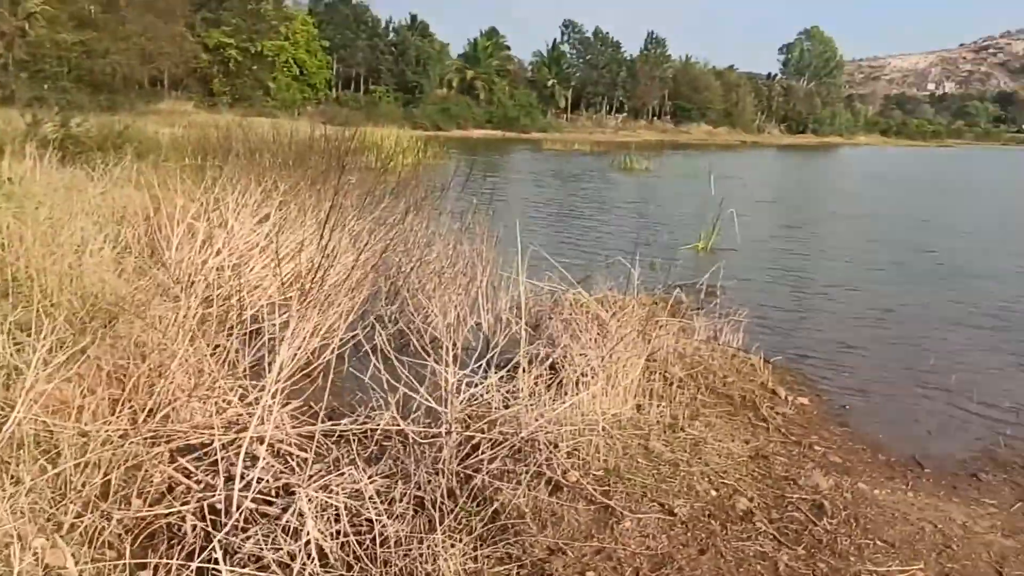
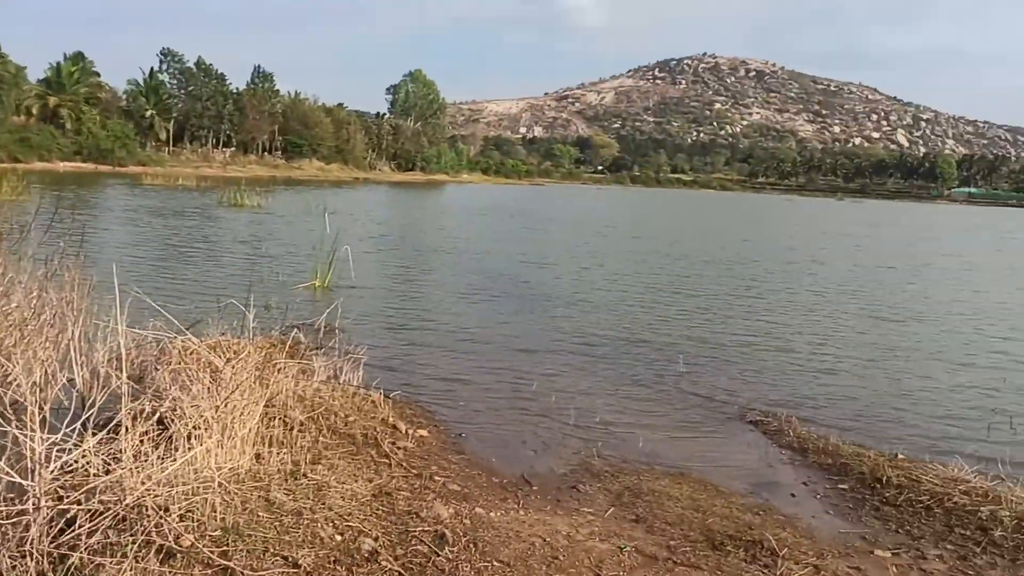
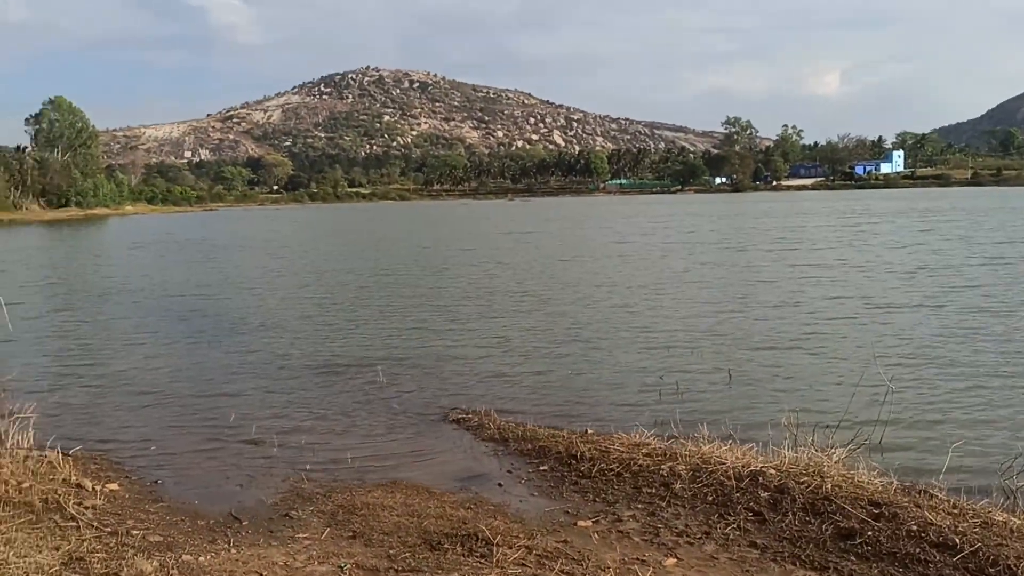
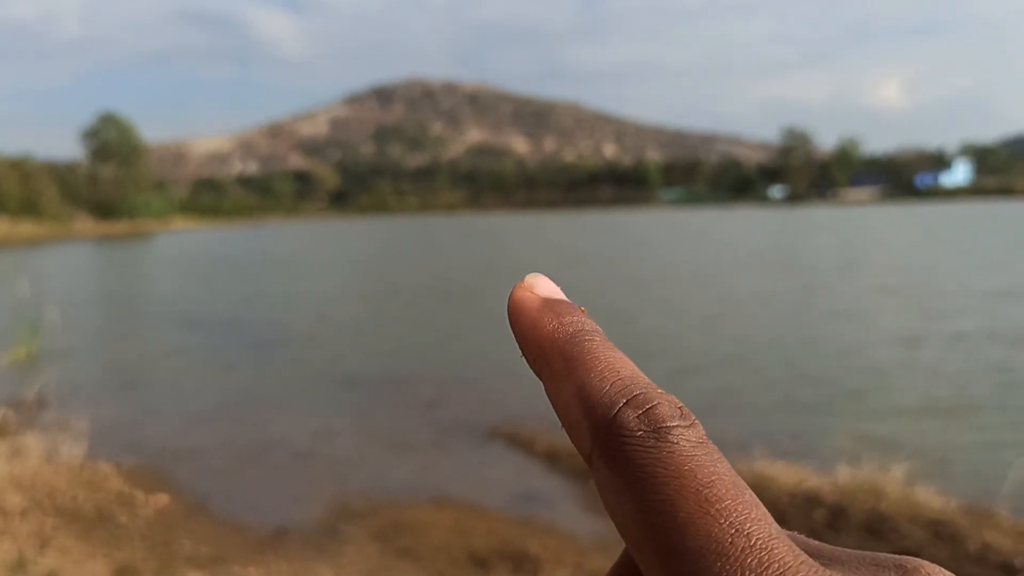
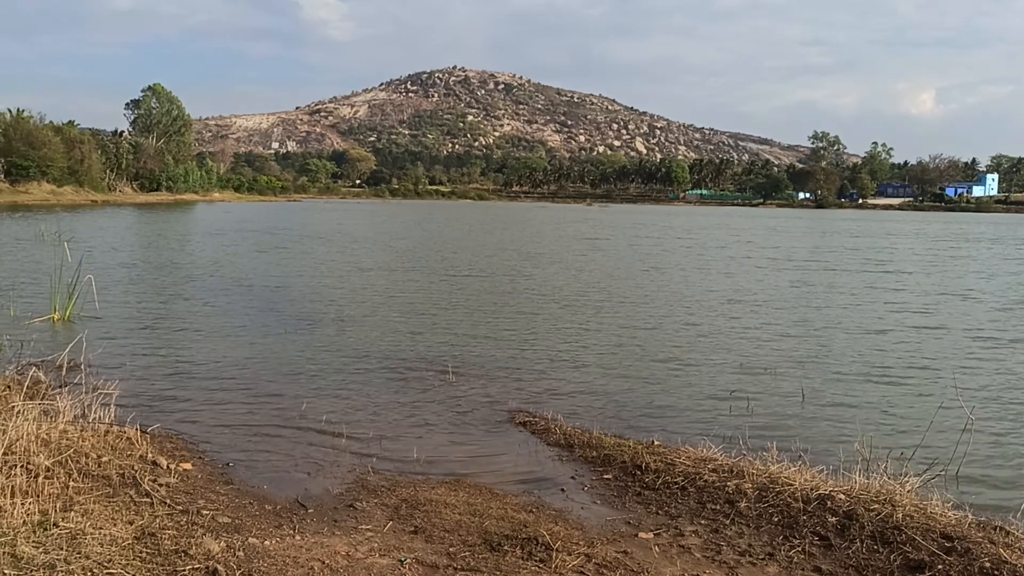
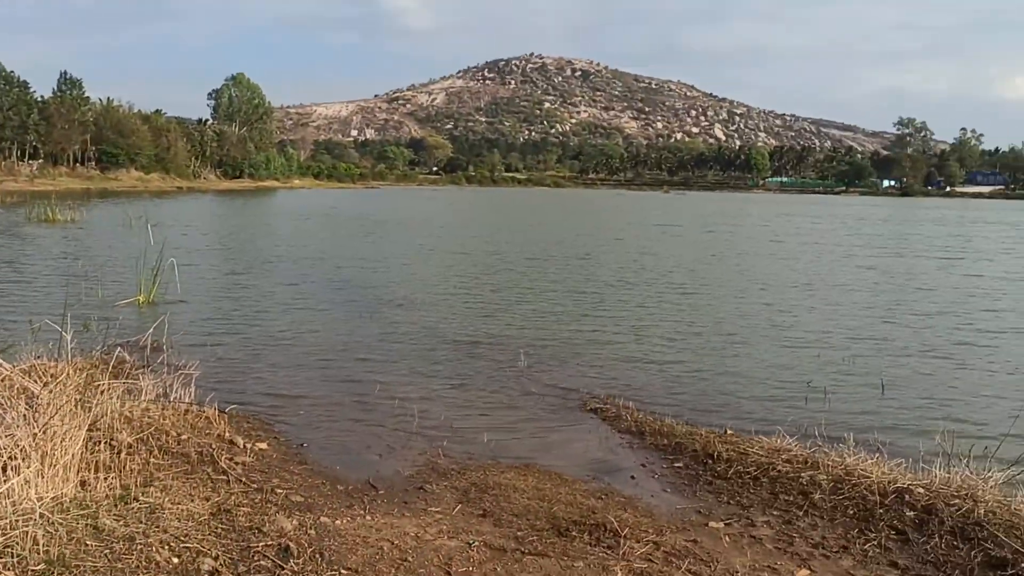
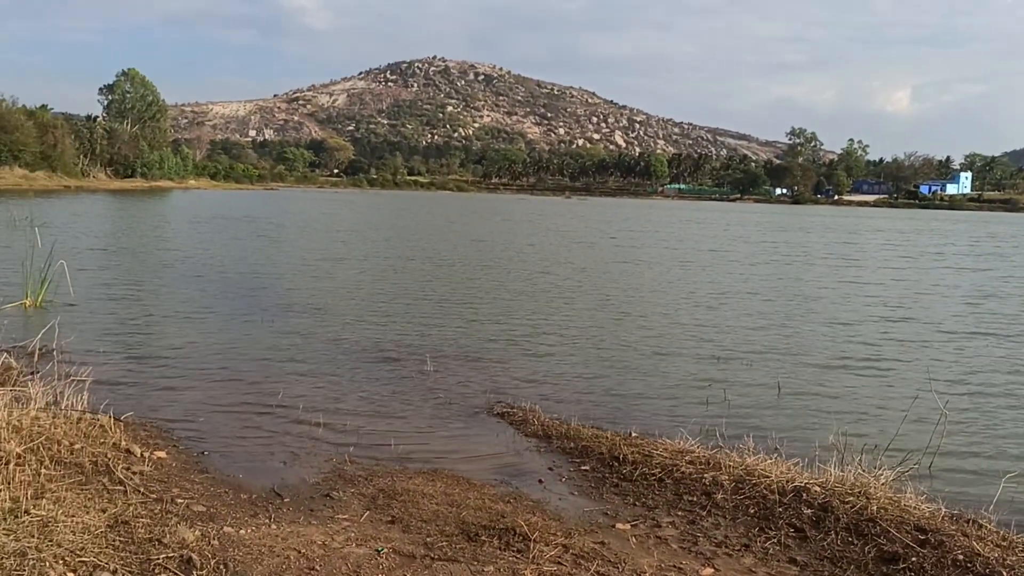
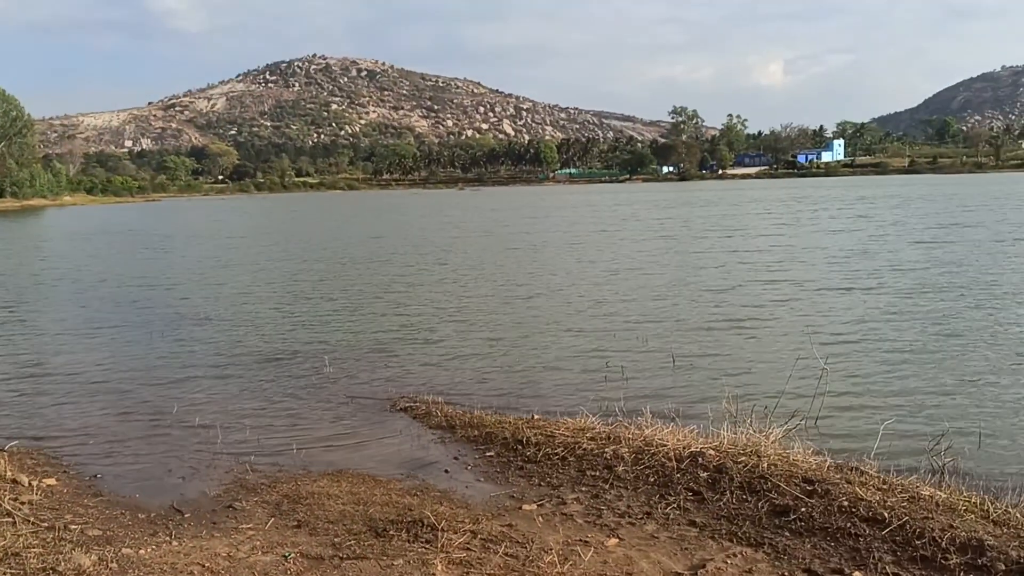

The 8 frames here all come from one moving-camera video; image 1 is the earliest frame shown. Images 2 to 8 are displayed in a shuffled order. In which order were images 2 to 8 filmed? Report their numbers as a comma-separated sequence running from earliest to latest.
2, 6, 8, 3, 7, 5, 4
